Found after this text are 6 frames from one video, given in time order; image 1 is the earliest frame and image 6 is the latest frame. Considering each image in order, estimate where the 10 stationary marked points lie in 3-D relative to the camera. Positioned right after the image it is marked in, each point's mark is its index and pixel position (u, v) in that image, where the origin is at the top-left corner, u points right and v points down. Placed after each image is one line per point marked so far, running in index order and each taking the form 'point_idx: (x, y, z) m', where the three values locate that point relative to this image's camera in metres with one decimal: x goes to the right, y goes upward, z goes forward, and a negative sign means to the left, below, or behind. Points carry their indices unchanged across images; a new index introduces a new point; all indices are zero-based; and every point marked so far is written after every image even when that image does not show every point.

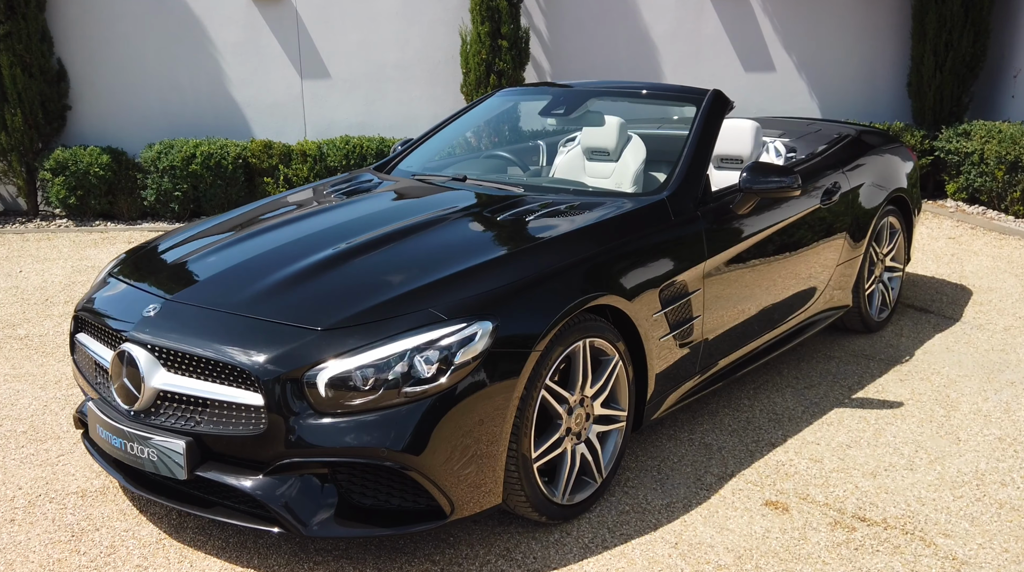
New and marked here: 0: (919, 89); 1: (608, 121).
0: (+5.0, +2.4, +10.6) m
1: (+0.5, +0.8, +4.1) m
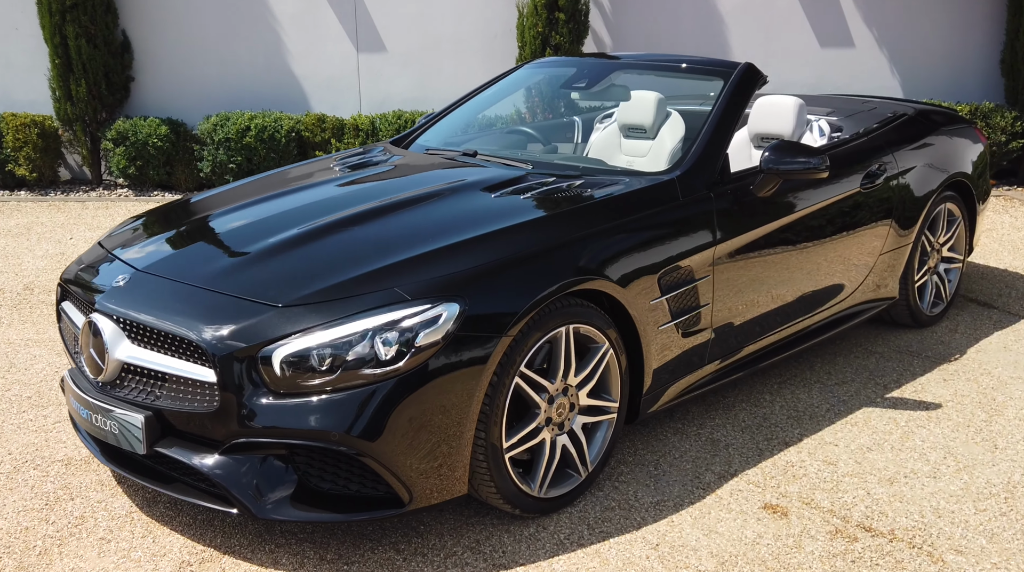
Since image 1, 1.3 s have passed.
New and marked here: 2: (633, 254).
0: (+5.7, +2.5, +9.9) m
1: (+0.6, +0.9, +3.9) m
2: (+0.4, +0.1, +2.9) m
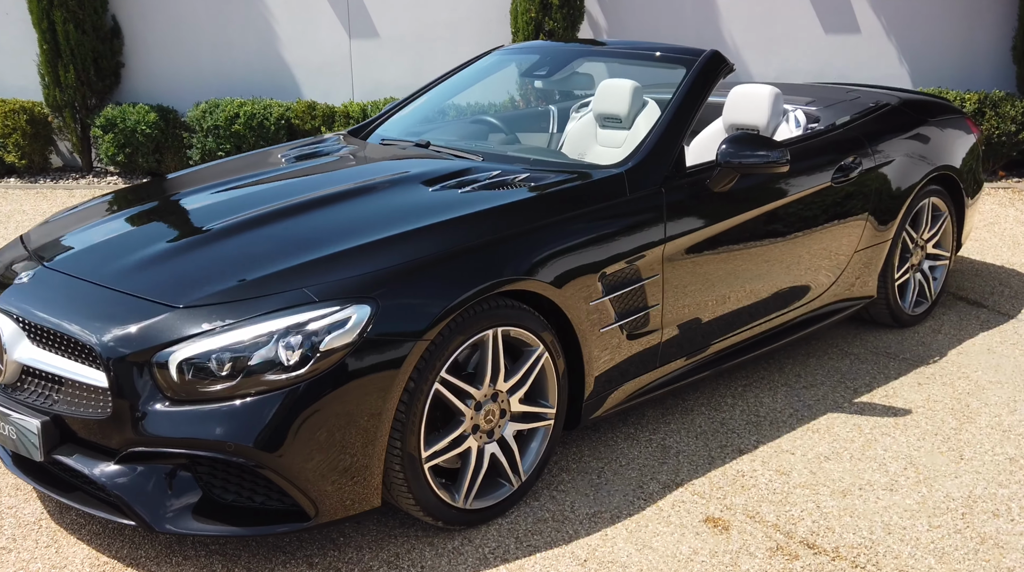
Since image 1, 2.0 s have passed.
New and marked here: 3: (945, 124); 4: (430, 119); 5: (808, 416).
0: (+5.7, +2.6, +9.6) m
1: (+0.4, +0.9, +3.8) m
2: (+0.2, +0.1, +2.7) m
3: (+2.3, +0.9, +4.5) m
4: (-0.4, +0.8, +4.1) m
5: (+1.2, -0.5, +3.5) m
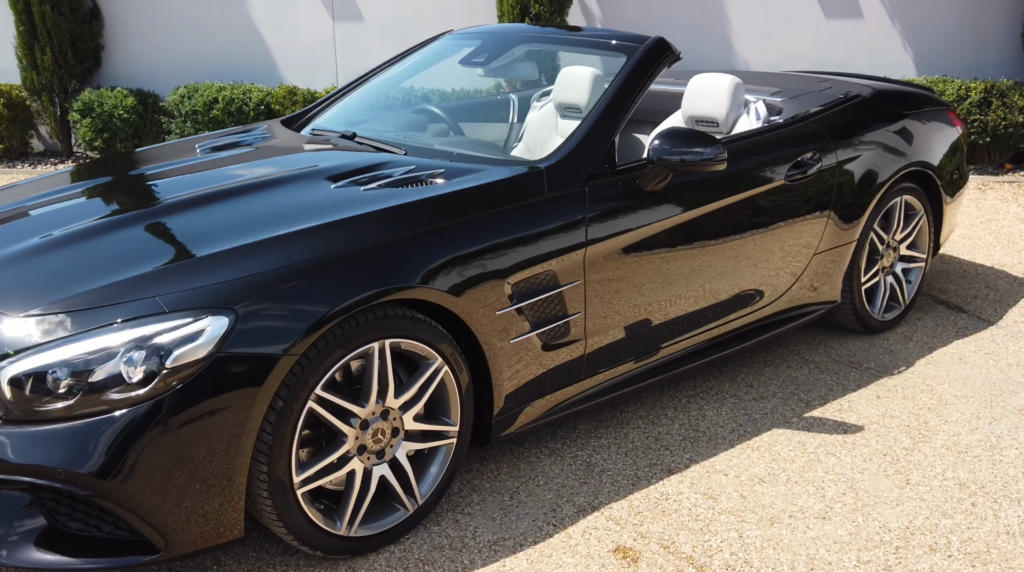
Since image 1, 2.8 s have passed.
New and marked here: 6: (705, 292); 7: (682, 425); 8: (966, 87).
0: (+5.5, +2.6, +9.2) m
1: (+0.1, +0.9, +3.5) m
2: (-0.1, +0.1, +2.5) m
3: (+2.0, +0.8, +4.3) m
4: (-0.7, +0.8, +3.9) m
5: (+0.9, -0.6, +3.2) m
6: (+0.8, 0.0, +3.4) m
7: (+0.7, -0.5, +3.3) m
8: (+4.6, +2.0, +8.6) m
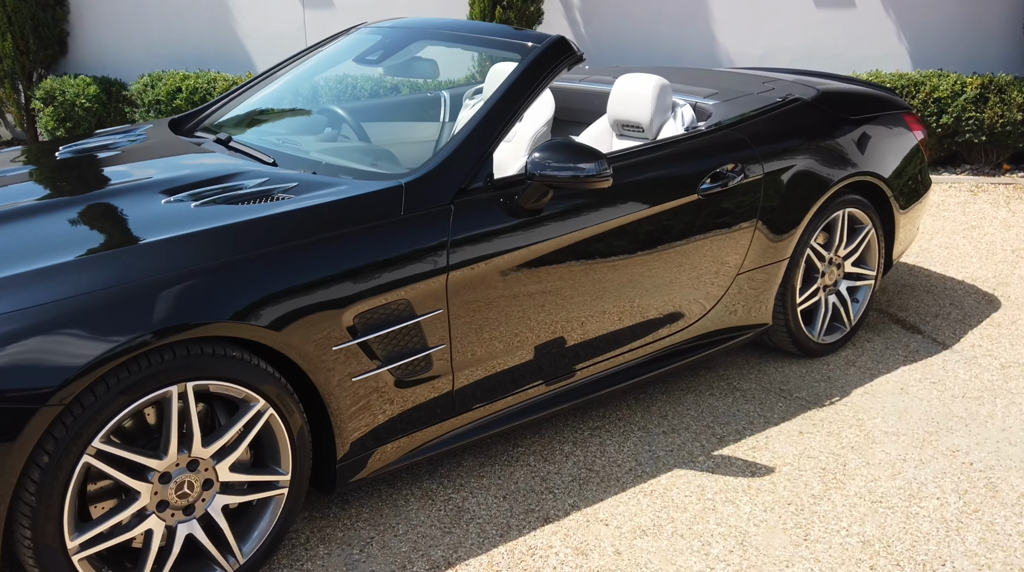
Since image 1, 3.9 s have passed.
0: (+5.3, +2.6, +8.8) m
1: (-0.3, +0.8, +3.2) m
2: (-0.5, 0.0, +2.3) m
3: (+1.7, +0.7, +3.9) m
4: (-1.0, +0.8, +3.6) m
5: (+0.5, -0.6, +3.0) m
6: (+0.4, -0.1, +3.1) m
7: (+0.2, -0.6, +3.0) m
8: (+4.3, +1.9, +8.2) m
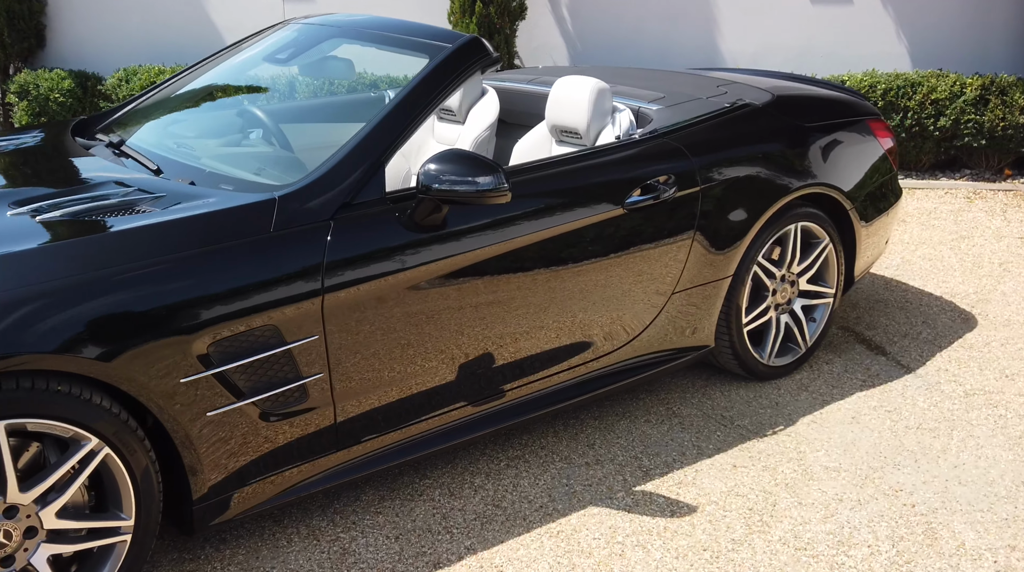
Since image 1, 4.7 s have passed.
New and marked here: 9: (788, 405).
0: (+5.2, +2.5, +8.4) m
1: (-0.6, +0.7, +3.0) m
2: (-0.9, -0.1, +2.1) m
3: (+1.4, +0.7, +3.7) m
4: (-1.3, +0.7, +3.4) m
5: (+0.2, -0.7, +2.7) m
6: (+0.1, -0.2, +2.9) m
7: (-0.1, -0.7, +2.8) m
8: (+4.1, +1.9, +7.9) m
9: (+1.1, -0.5, +3.5) m
